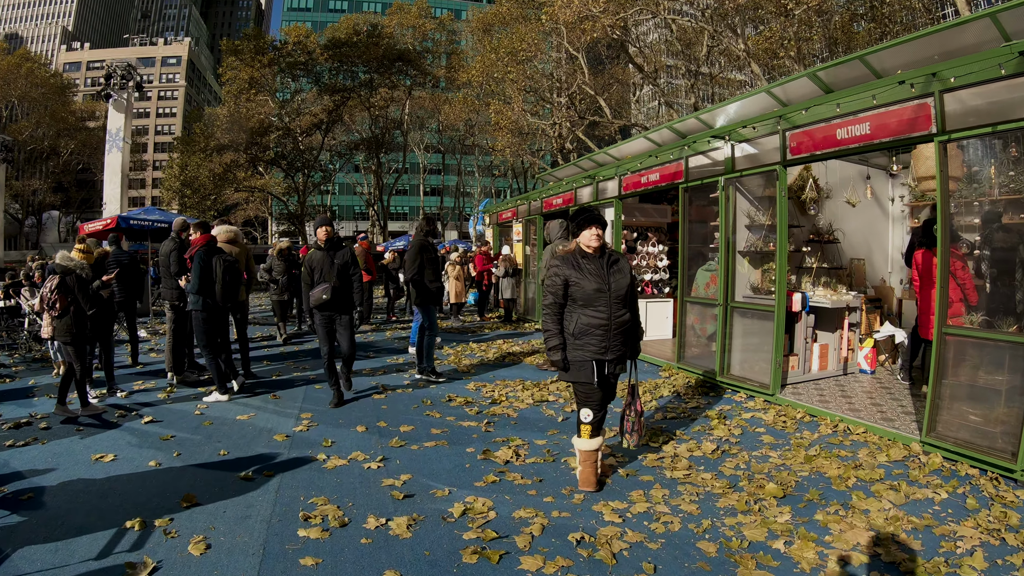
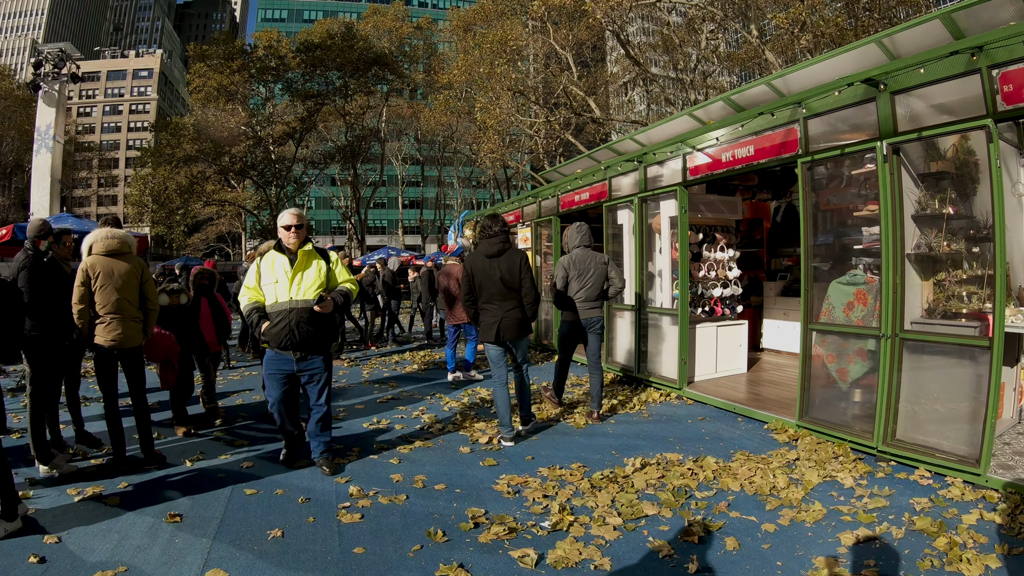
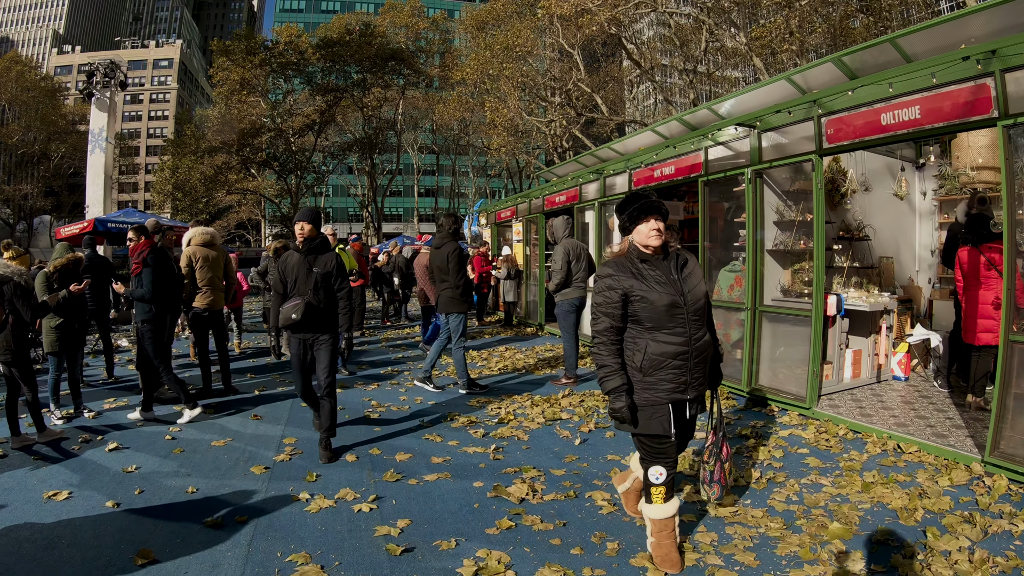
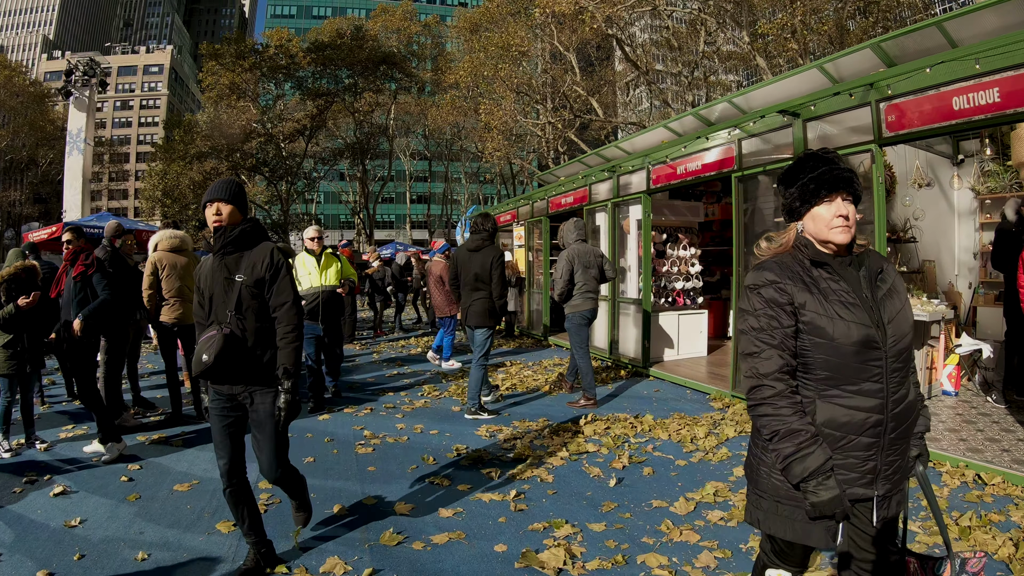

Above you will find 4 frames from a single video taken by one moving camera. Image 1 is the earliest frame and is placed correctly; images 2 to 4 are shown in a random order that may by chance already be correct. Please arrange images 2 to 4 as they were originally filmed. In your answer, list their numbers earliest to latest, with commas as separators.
3, 4, 2
